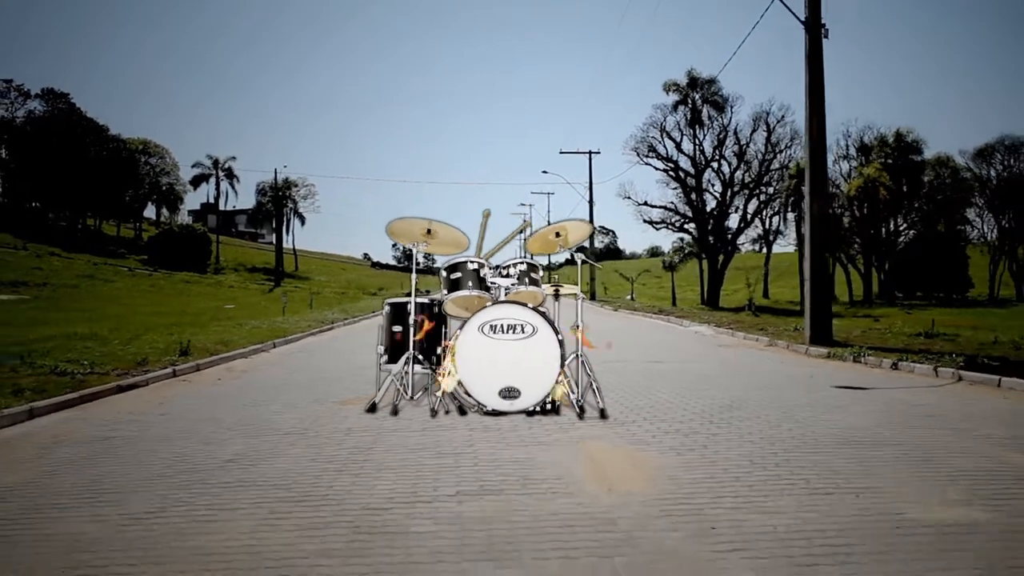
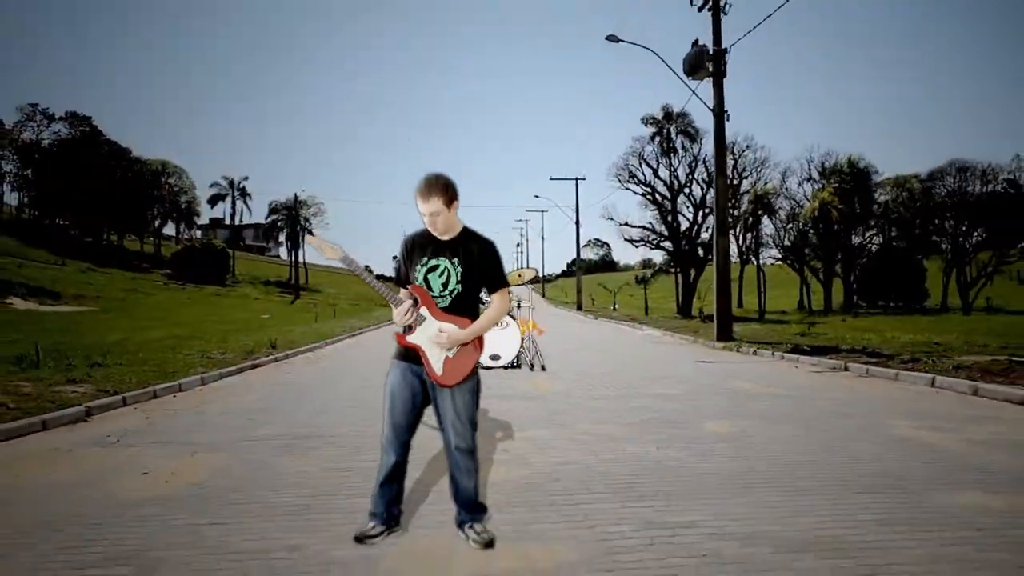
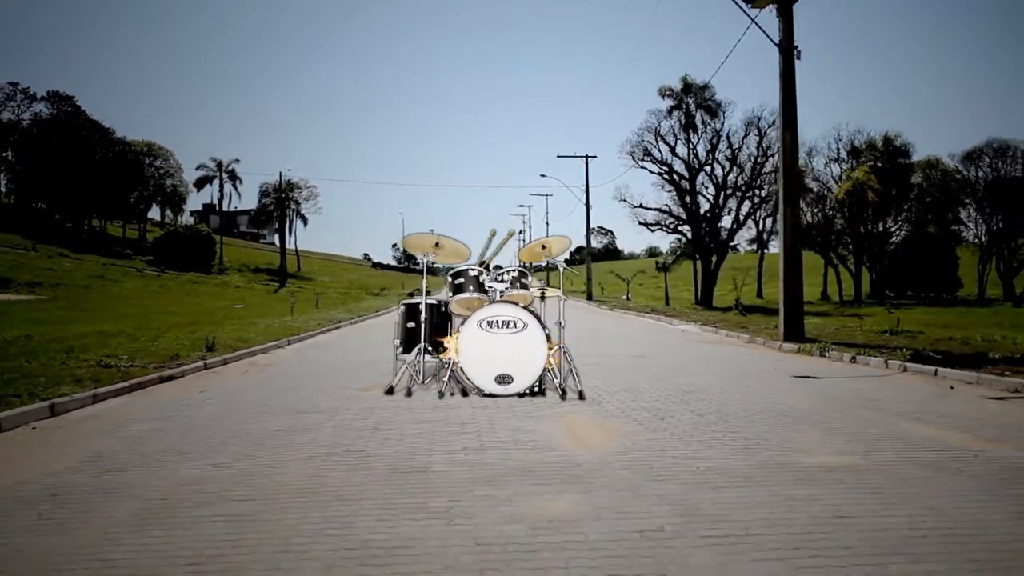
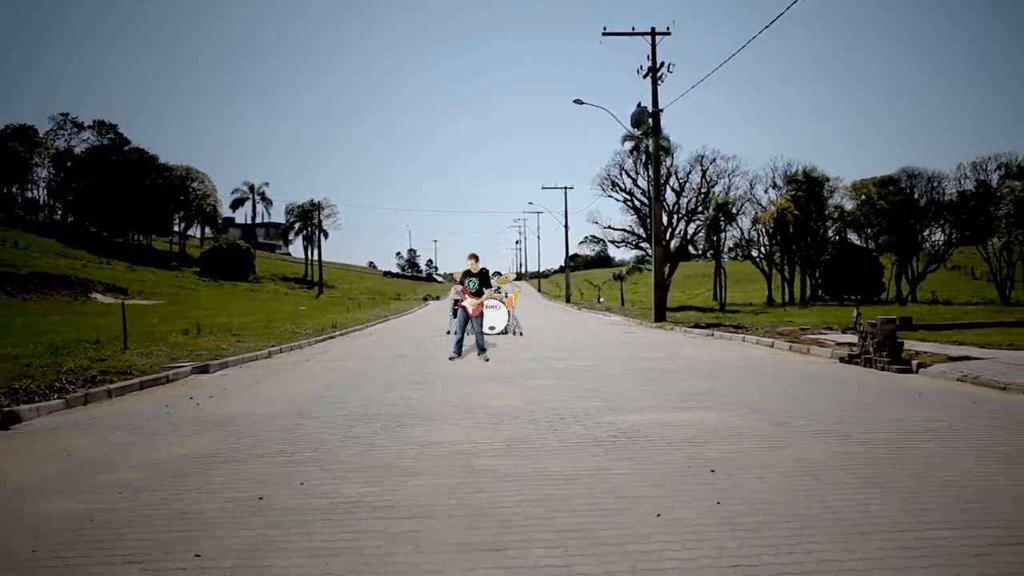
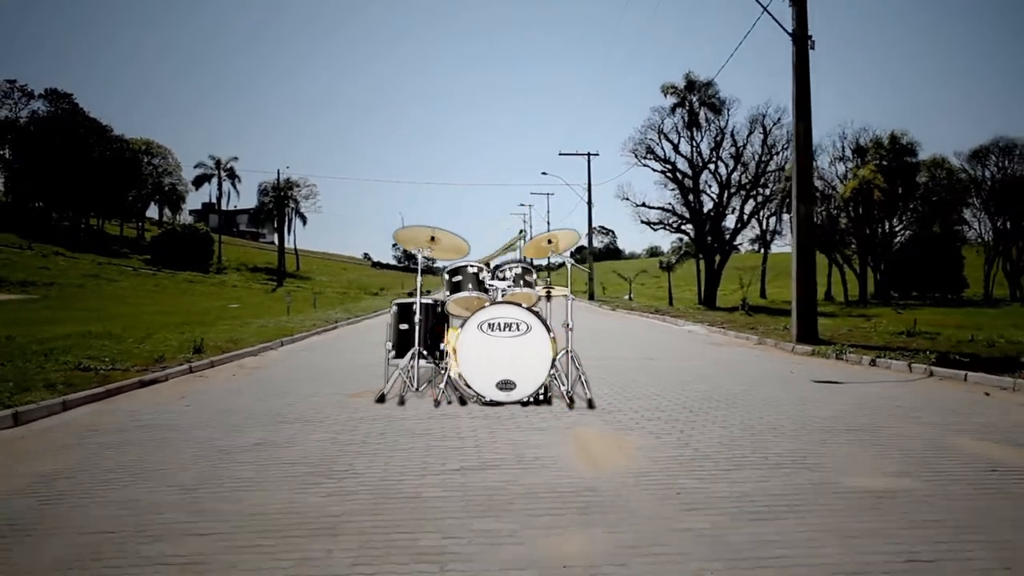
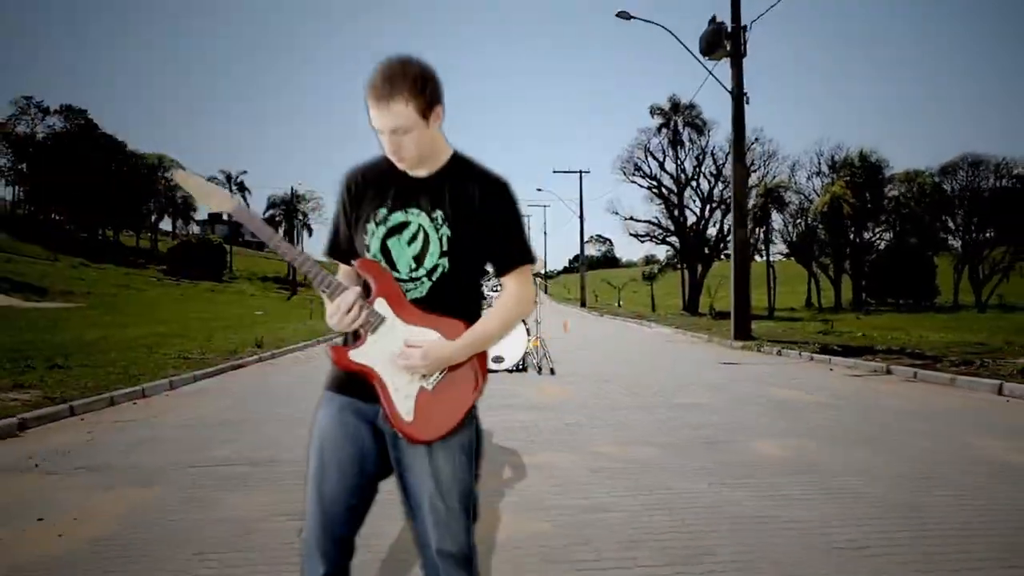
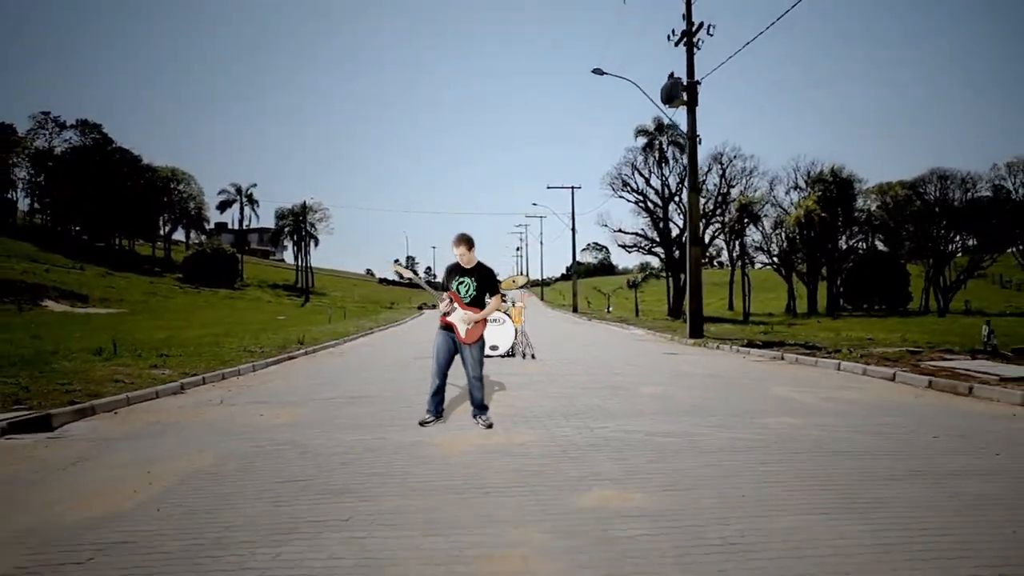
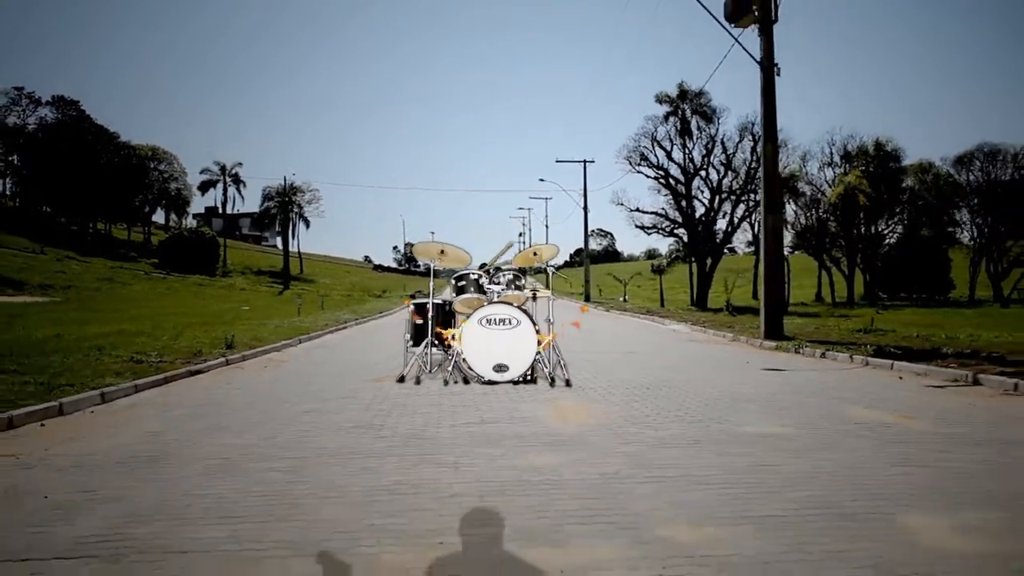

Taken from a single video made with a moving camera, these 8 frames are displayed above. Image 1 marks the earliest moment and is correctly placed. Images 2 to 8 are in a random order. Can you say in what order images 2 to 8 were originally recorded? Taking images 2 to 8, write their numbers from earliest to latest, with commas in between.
5, 3, 8, 6, 2, 7, 4
